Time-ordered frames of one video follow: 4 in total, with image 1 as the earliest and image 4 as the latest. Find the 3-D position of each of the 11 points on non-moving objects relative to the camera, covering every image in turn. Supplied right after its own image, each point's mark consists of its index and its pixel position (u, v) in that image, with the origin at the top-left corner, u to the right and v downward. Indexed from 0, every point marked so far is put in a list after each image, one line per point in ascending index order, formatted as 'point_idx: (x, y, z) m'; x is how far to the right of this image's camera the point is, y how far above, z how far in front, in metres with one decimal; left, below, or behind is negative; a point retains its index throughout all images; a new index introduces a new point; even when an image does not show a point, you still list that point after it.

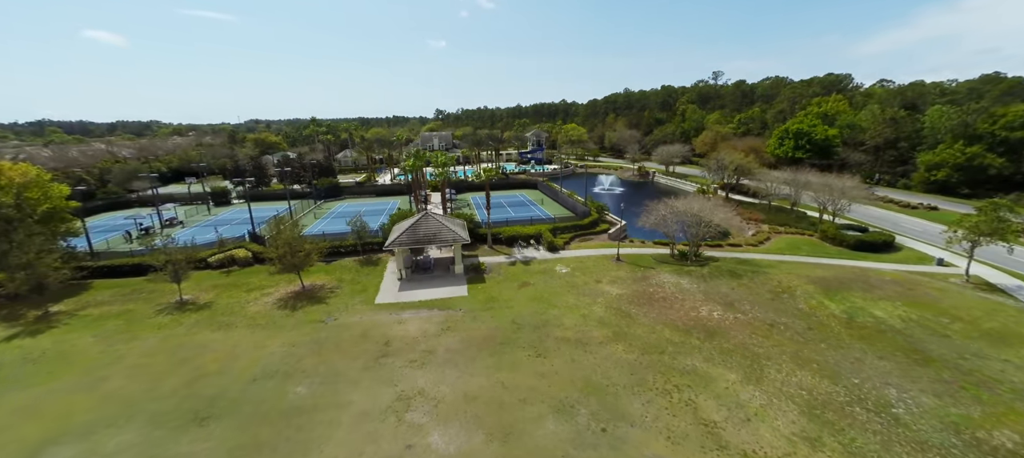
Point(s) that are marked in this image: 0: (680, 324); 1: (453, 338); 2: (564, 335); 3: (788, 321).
0: (+9.0, -5.1, +18.8) m
1: (-3.0, -5.6, +18.0) m
2: (+2.6, -5.4, +18.0) m
3: (+14.6, -4.8, +18.5) m
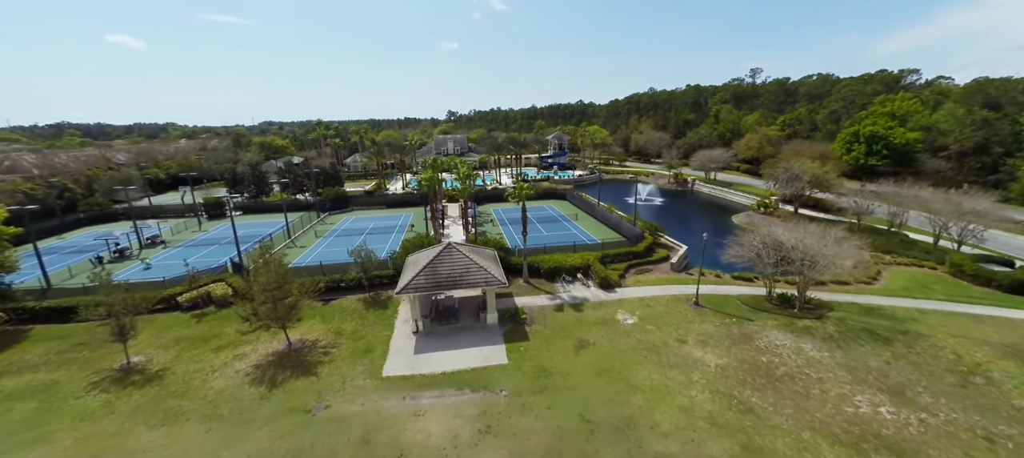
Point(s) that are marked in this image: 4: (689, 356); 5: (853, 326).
0: (+11.6, -7.1, +12.5) m
1: (-0.5, -7.6, +12.0) m
2: (+5.2, -7.5, +11.8) m
3: (+17.1, -6.9, +12.0) m
4: (+8.4, -6.0, +16.6) m
5: (+17.4, -4.9, +17.9) m
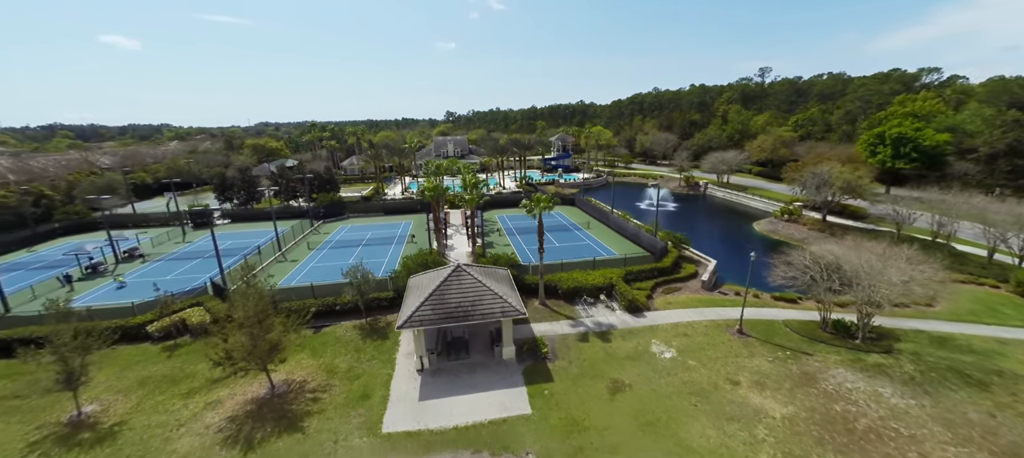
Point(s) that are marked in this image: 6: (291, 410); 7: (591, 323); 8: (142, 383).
0: (+12.6, -8.1, +9.9) m
1: (+0.5, -8.6, +9.3) m
2: (+6.2, -8.4, +9.2) m
3: (+18.1, -7.8, +9.5) m
4: (+9.4, -6.9, +14.0) m
5: (+18.3, -5.8, +15.3) m
6: (-9.0, -7.4, +14.3) m
7: (+4.5, -5.3, +20.0) m
8: (-17.1, -7.1, +16.2) m
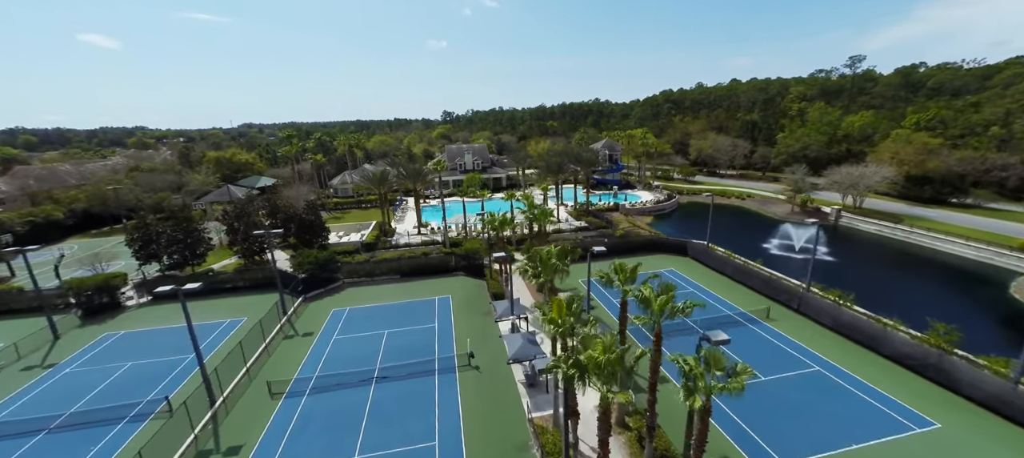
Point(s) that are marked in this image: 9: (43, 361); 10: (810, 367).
0: (+20.9, -13.5, -5.7) m
1: (+8.9, -14.3, -6.6) m
2: (+14.6, -14.0, -6.5) m
3: (+26.5, -13.2, -6.0) m
4: (+17.6, -12.5, -1.6) m
5: (+26.5, -11.2, -0.1) m
6: (-0.7, -13.2, -1.8) m
7: (+12.6, -10.9, +4.2) m
8: (-8.9, -13.0, -0.1) m
9: (-26.5, -7.3, +19.8) m
10: (+14.6, -6.4, +17.2) m
